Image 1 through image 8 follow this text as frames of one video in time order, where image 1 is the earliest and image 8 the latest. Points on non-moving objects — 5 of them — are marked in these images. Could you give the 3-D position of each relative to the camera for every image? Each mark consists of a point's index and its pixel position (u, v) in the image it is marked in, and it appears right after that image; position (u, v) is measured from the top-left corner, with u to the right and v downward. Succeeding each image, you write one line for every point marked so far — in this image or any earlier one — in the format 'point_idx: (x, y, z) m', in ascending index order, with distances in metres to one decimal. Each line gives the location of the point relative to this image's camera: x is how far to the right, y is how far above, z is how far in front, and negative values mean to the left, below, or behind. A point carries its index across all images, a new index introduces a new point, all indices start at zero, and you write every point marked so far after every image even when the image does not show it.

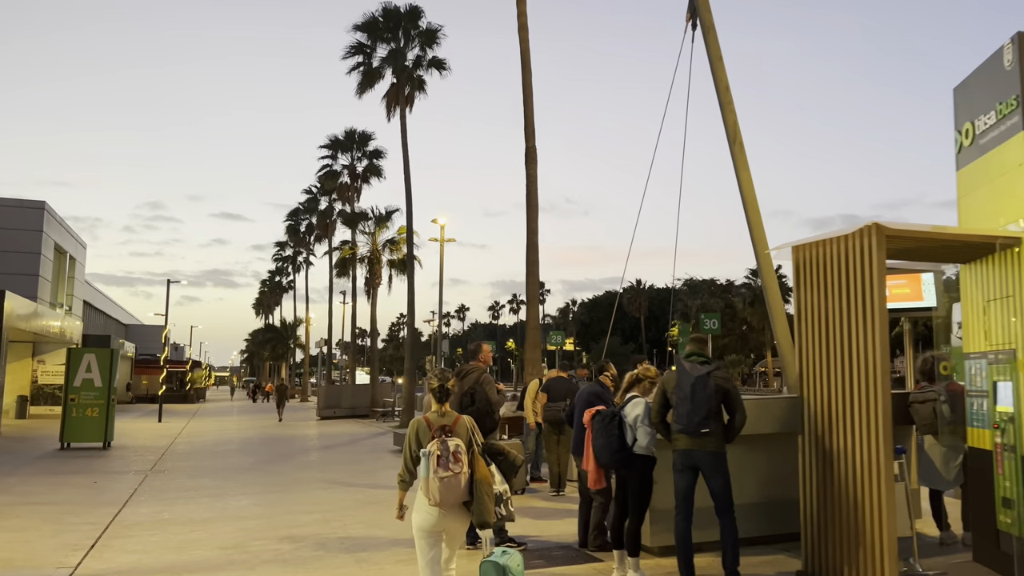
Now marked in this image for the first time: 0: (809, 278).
0: (+2.2, +0.1, +6.2) m
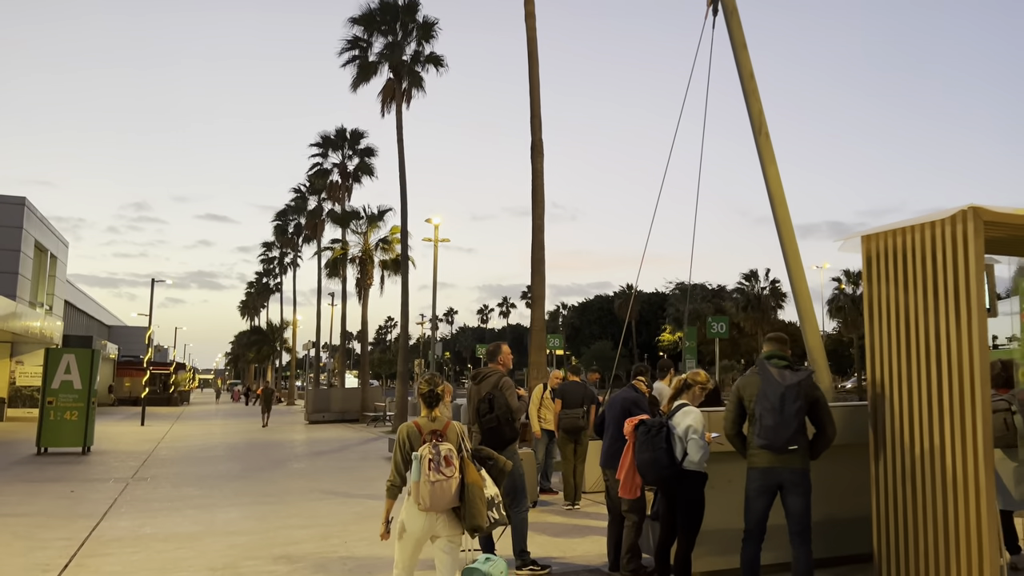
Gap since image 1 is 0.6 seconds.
0: (+2.5, +0.1, +5.5) m
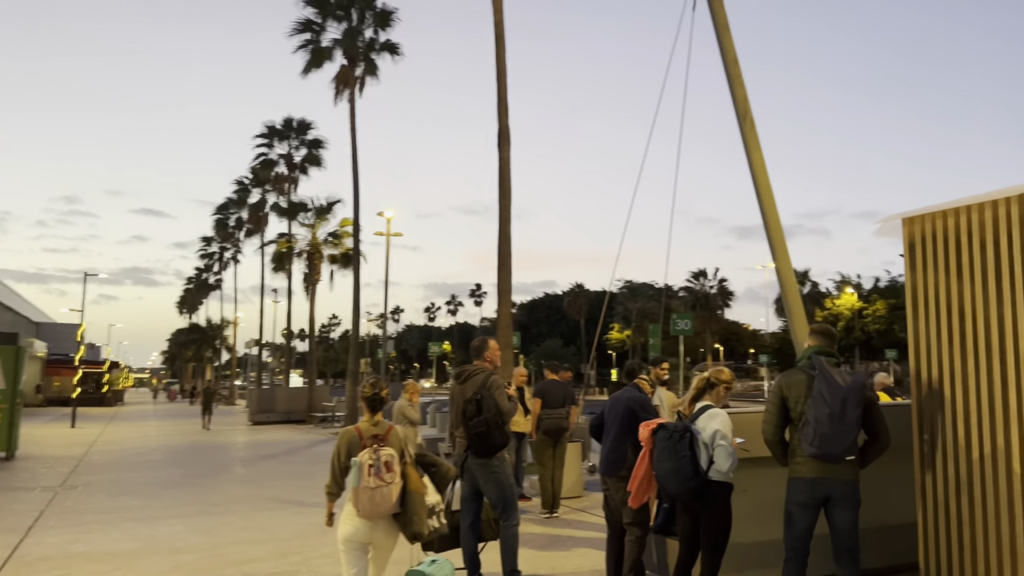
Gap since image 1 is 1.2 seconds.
0: (+2.5, +0.2, +4.9) m
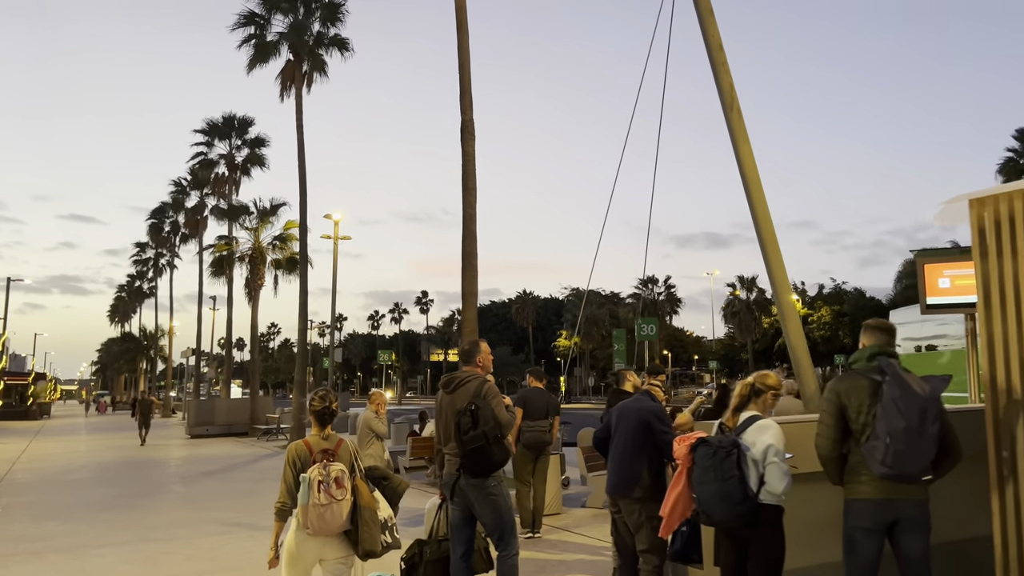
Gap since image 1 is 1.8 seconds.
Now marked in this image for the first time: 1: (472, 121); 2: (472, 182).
0: (+2.6, +0.2, +4.3) m
1: (-0.7, +2.9, +14.1) m
2: (-0.7, +1.8, +13.9) m
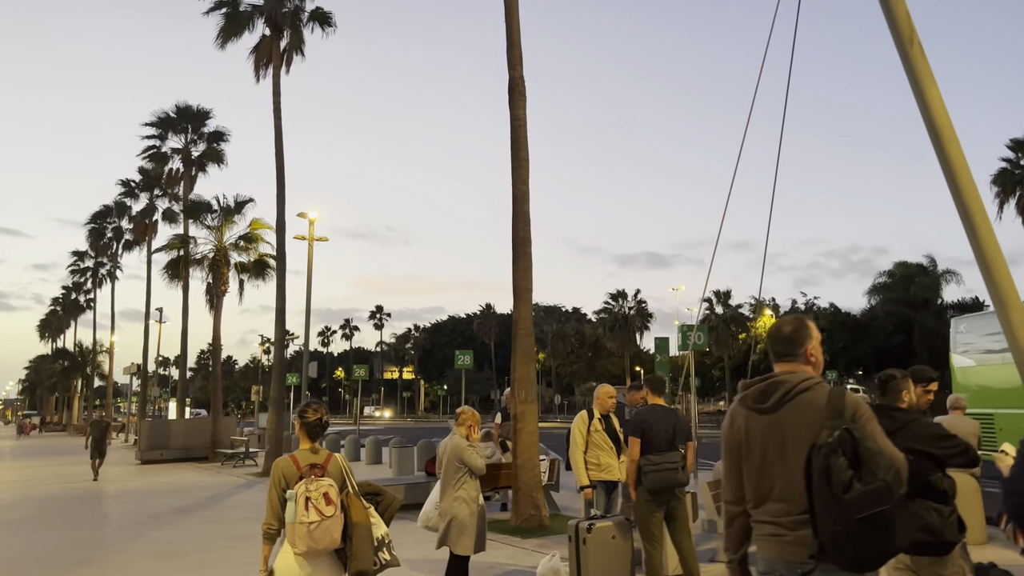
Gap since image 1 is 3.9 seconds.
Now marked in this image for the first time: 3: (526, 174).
0: (+4.1, +0.5, +2.0) m
1: (+0.1, +3.0, +11.6) m
2: (+0.2, +1.9, +11.4) m
3: (+0.2, +1.6, +11.3) m
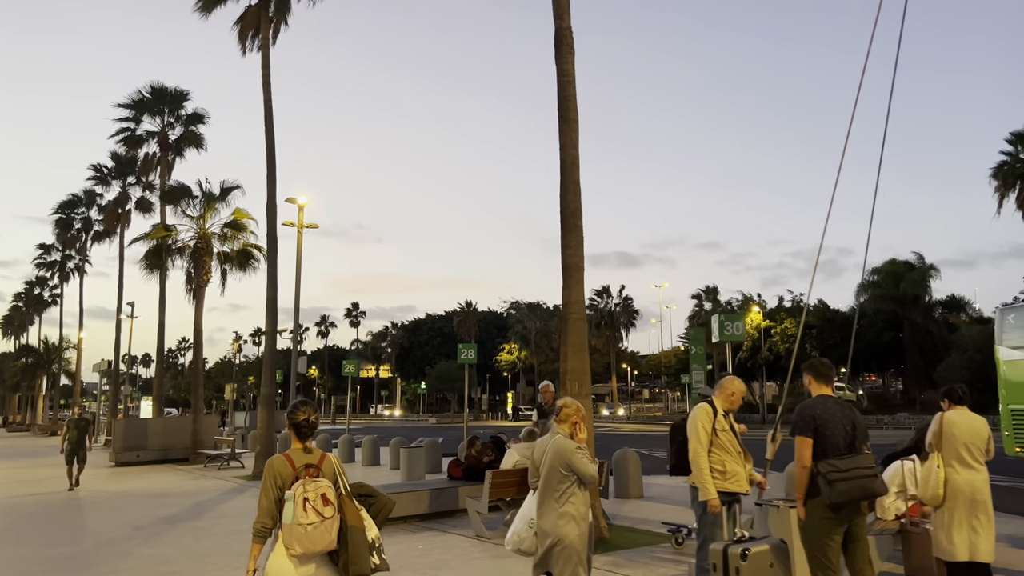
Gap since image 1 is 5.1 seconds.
0: (+5.0, +0.7, +0.8) m
1: (+0.7, +3.2, +10.2) m
2: (+0.8, +2.1, +10.0) m
3: (+0.8, +1.8, +9.9) m
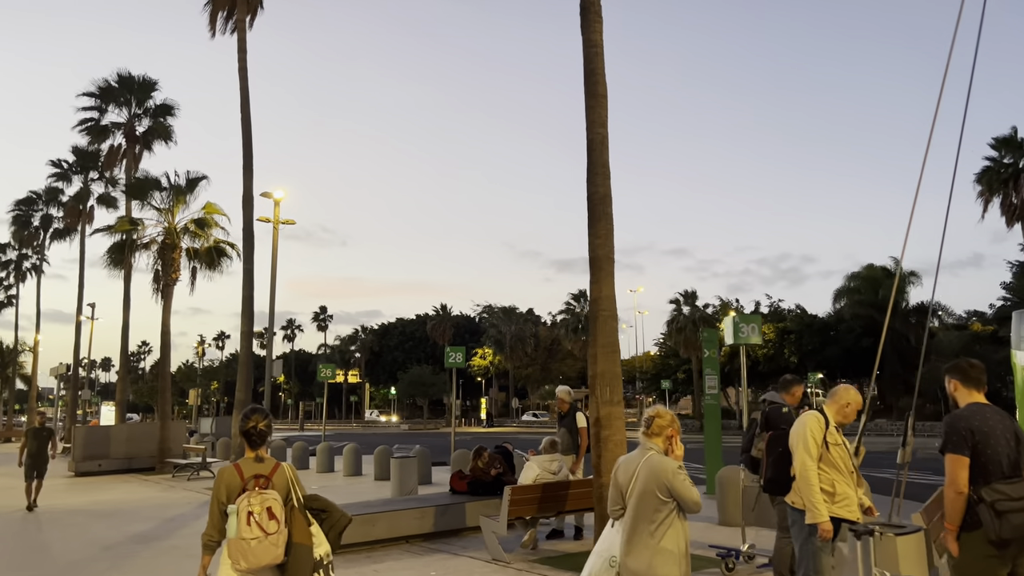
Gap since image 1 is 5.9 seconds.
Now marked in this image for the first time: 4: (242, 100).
0: (+5.6, +0.8, 0.0) m
1: (+1.0, +3.3, +9.3) m
2: (+1.0, +2.2, +9.1) m
3: (+1.0, +1.9, +9.0) m
4: (-6.3, +4.4, +19.0) m
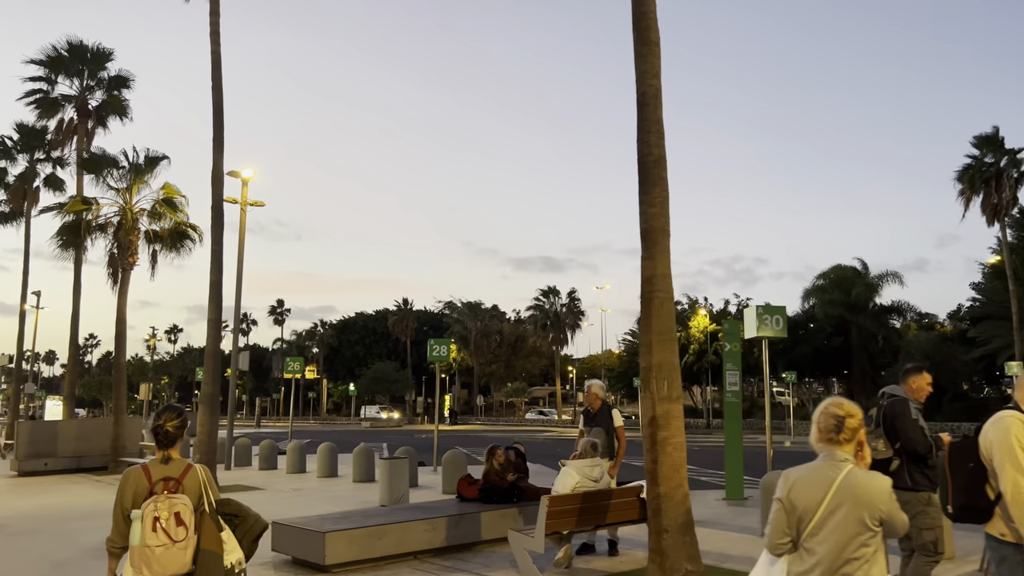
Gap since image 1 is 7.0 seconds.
0: (+6.4, +1.0, -1.0) m
1: (+1.4, +3.5, +8.1) m
2: (+1.4, +2.4, +7.8) m
3: (+1.4, +2.1, +7.8) m
4: (-6.4, +4.8, +17.4) m
